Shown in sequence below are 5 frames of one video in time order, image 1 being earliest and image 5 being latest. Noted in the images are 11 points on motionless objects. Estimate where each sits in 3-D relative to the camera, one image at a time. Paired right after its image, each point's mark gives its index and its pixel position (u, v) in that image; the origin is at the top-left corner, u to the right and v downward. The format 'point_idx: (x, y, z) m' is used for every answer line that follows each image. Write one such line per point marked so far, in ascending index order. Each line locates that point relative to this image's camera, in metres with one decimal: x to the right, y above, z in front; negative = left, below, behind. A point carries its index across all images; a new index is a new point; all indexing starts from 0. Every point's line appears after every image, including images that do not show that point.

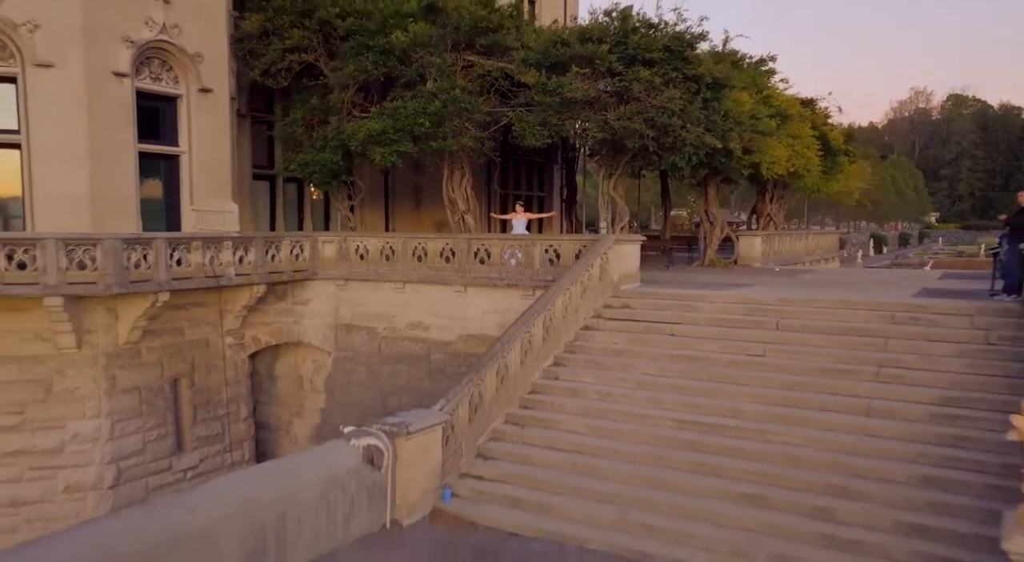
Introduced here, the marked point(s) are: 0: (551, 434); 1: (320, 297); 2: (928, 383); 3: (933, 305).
0: (+0.4, -1.7, +9.7) m
1: (-3.4, -0.3, +16.0) m
2: (+4.2, -1.0, +9.2) m
3: (+4.8, -0.3, +10.5) m
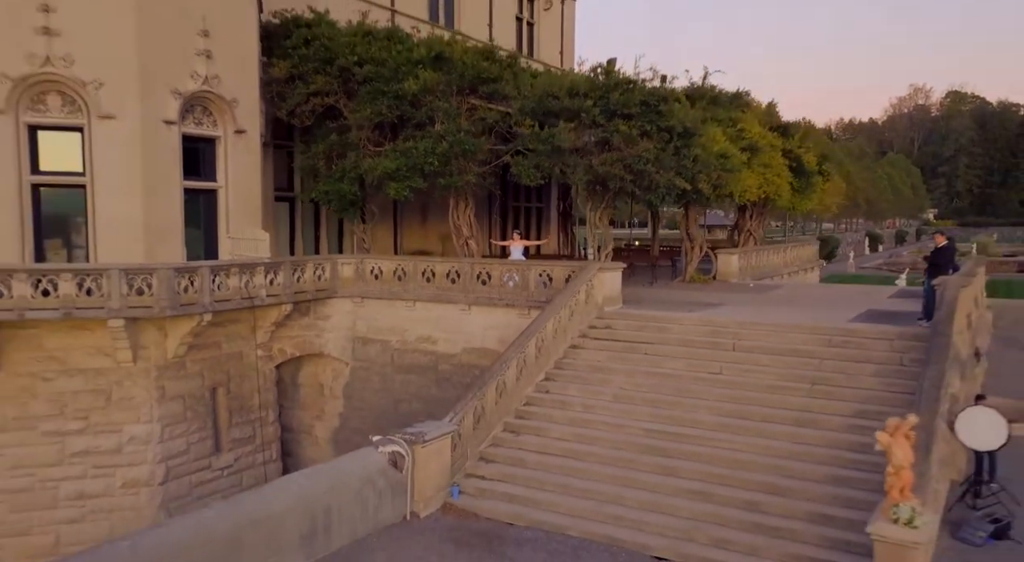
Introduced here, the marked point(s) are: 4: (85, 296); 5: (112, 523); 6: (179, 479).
0: (+0.4, -2.1, +11.6) m
1: (-3.4, -0.6, +18.0) m
2: (+4.1, -1.4, +11.1) m
3: (+4.8, -0.7, +12.4) m
4: (-6.5, -0.2, +13.9) m
5: (-6.5, -3.9, +14.8) m
6: (-5.6, -3.3, +15.4) m
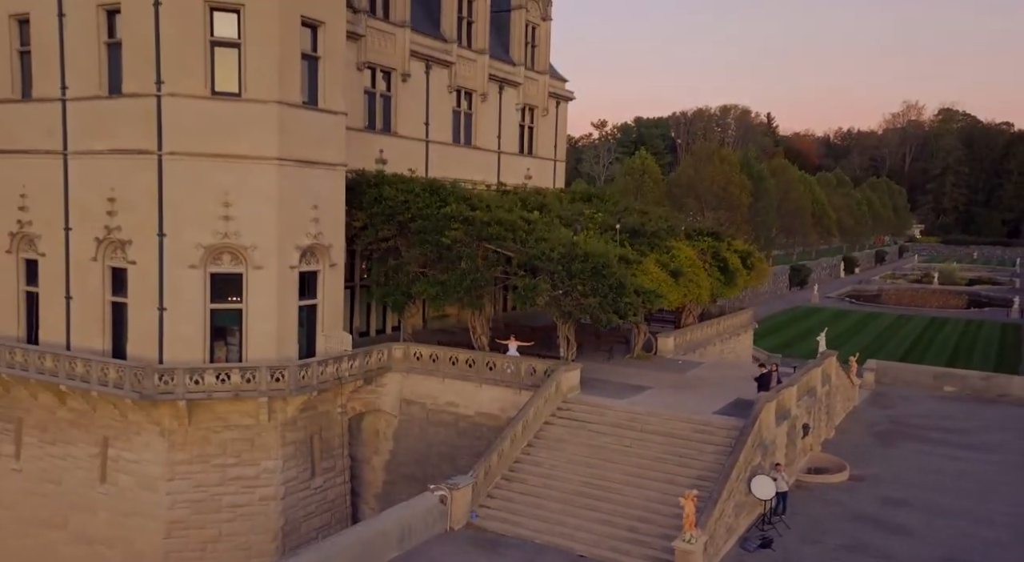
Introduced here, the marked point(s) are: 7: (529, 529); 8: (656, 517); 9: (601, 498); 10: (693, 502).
0: (+0.2, -4.5, +20.2) m
1: (-3.5, -2.9, +26.5) m
2: (+4.0, -4.0, +19.7) m
3: (+4.7, -3.3, +21.0) m
4: (-6.6, -2.5, +22.4) m
5: (-6.7, -6.2, +23.4) m
6: (-5.8, -5.6, +24.0) m
7: (+0.3, -5.2, +19.0) m
8: (+2.9, -4.8, +18.6) m
9: (+1.9, -4.6, +19.4) m
10: (+3.3, -4.0, +16.5) m
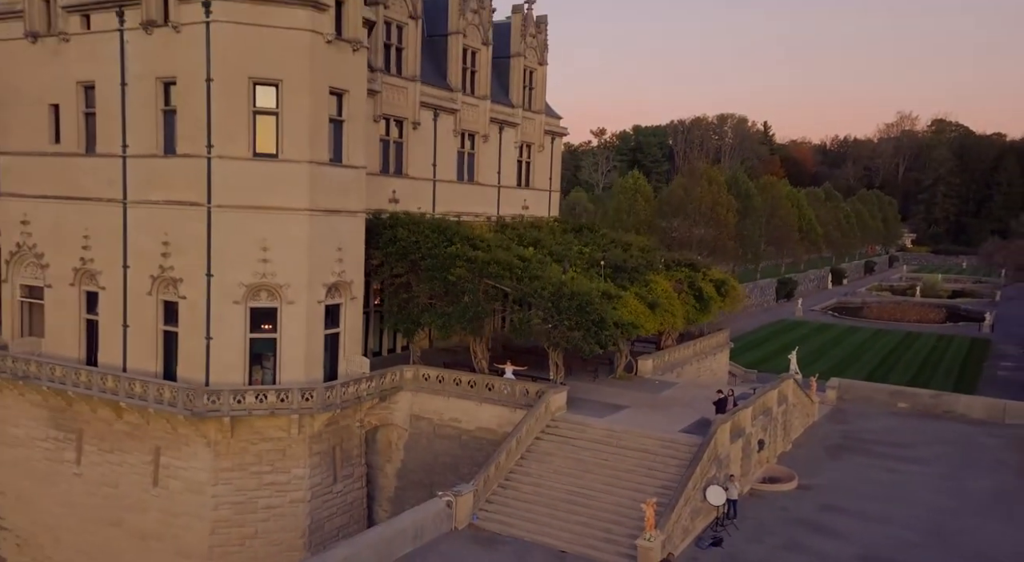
0: (+0.1, -5.6, +24.0) m
1: (-3.6, -4.0, +30.3) m
2: (+3.9, -5.1, +23.5) m
3: (+4.6, -4.4, +24.8) m
4: (-6.7, -3.5, +26.2) m
5: (-6.8, -7.2, +27.2) m
6: (-6.0, -6.6, +27.8) m
7: (+0.2, -6.2, +22.8) m
8: (+2.8, -5.9, +22.4) m
9: (+1.8, -5.7, +23.2) m
10: (+3.2, -5.1, +20.3) m
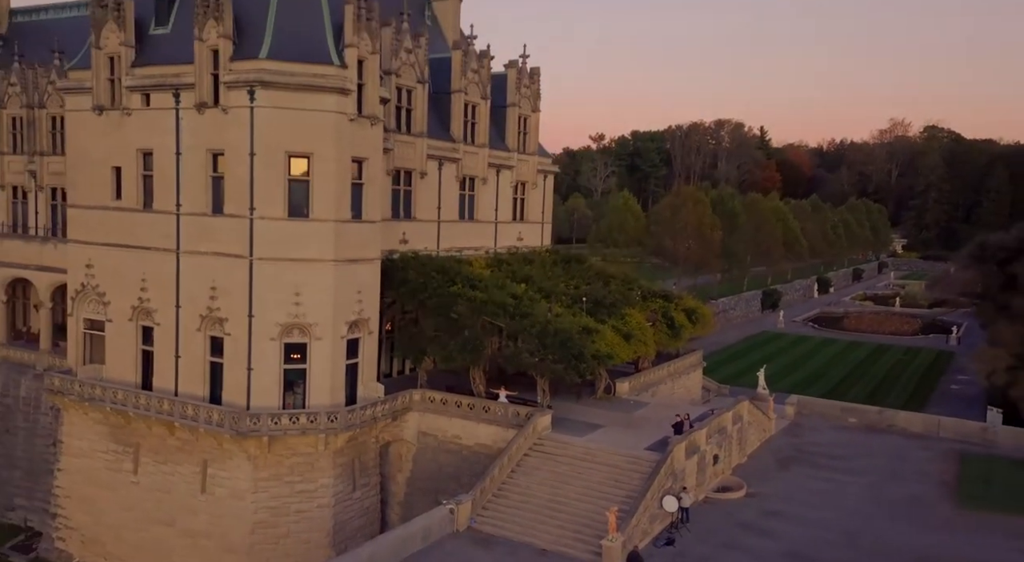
0: (-0.2, -7.0, +29.0) m
1: (-3.9, -5.3, +35.4) m
2: (+3.6, -6.5, +28.5) m
3: (+4.3, -5.8, +29.8) m
4: (-7.0, -4.9, +31.3) m
5: (-7.1, -8.6, +32.2) m
6: (-6.2, -8.0, +32.8) m
7: (-0.1, -7.6, +27.8) m
8: (+2.5, -7.3, +27.4) m
9: (+1.5, -7.1, +28.2) m
10: (+2.9, -6.5, +25.3) m
